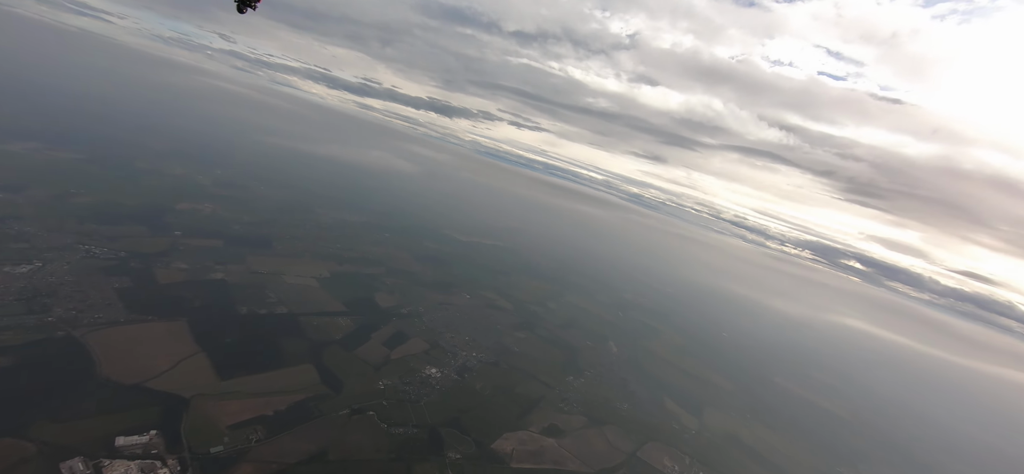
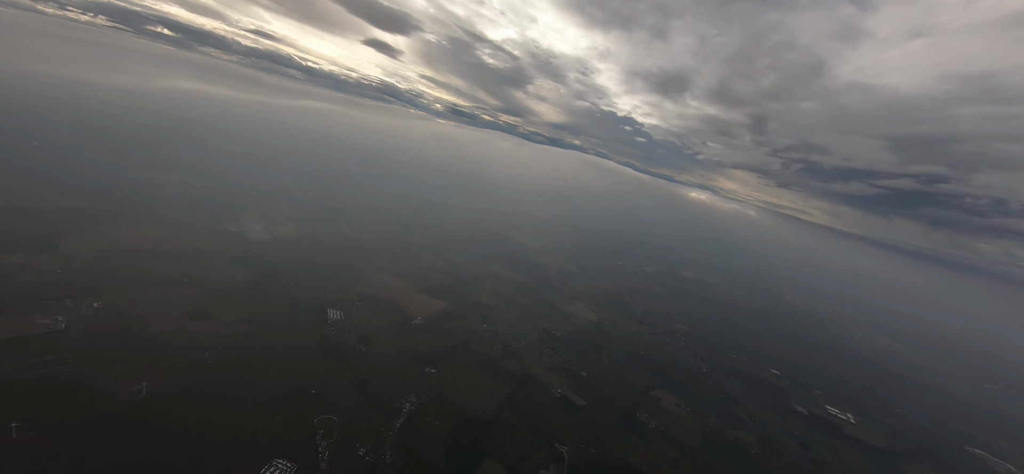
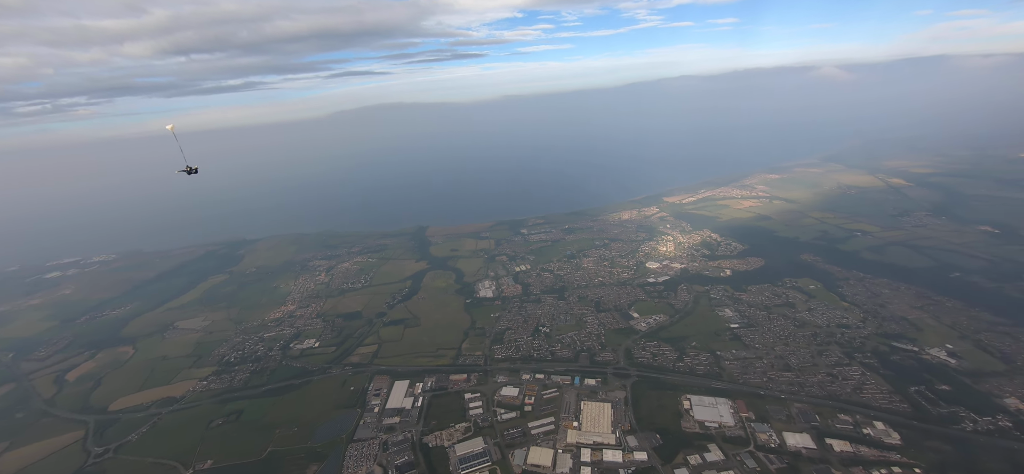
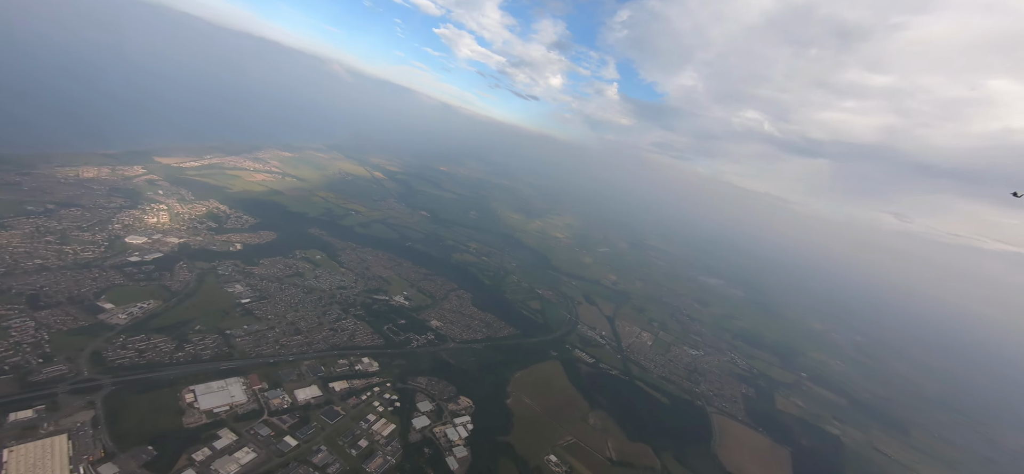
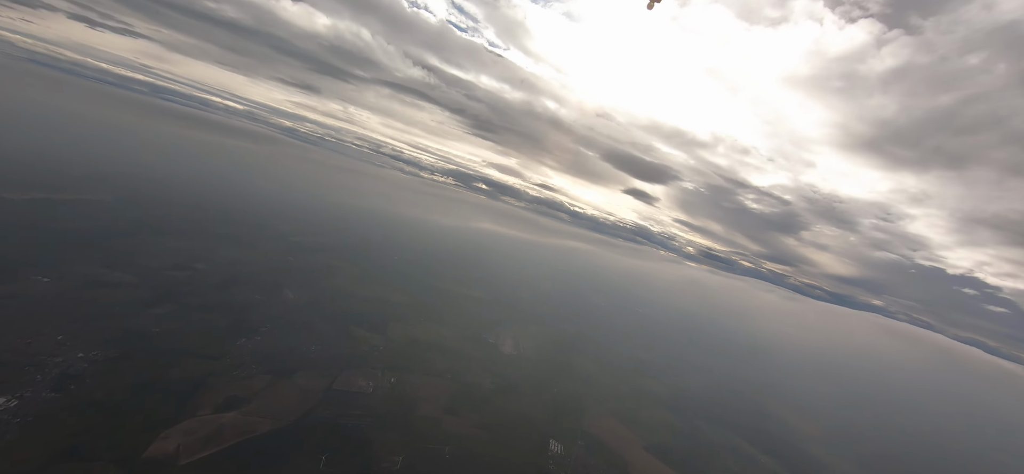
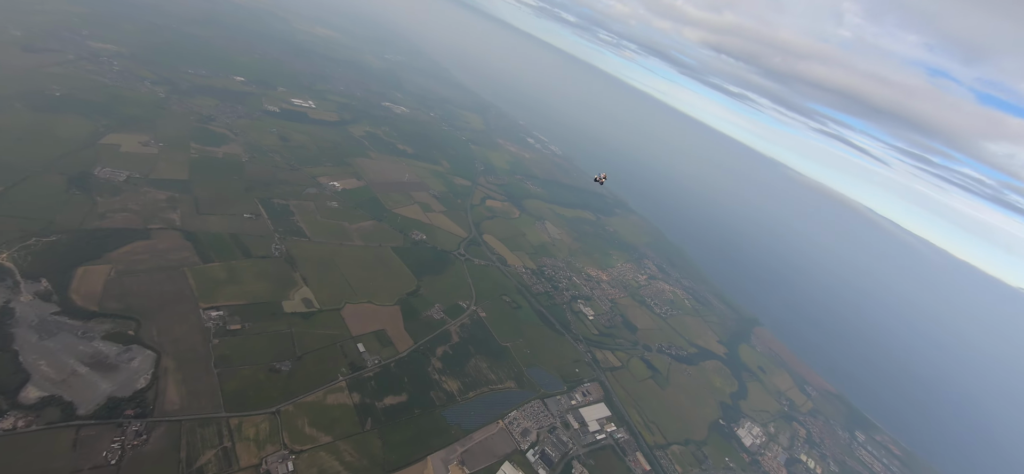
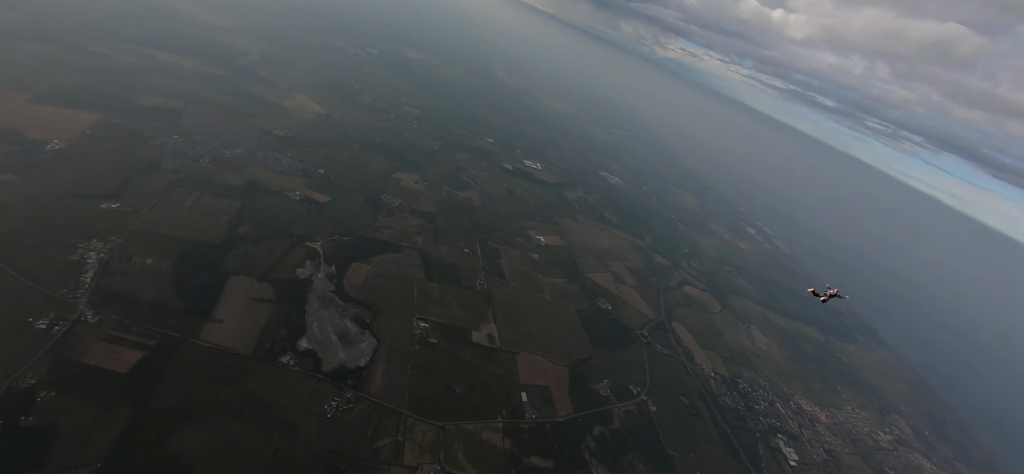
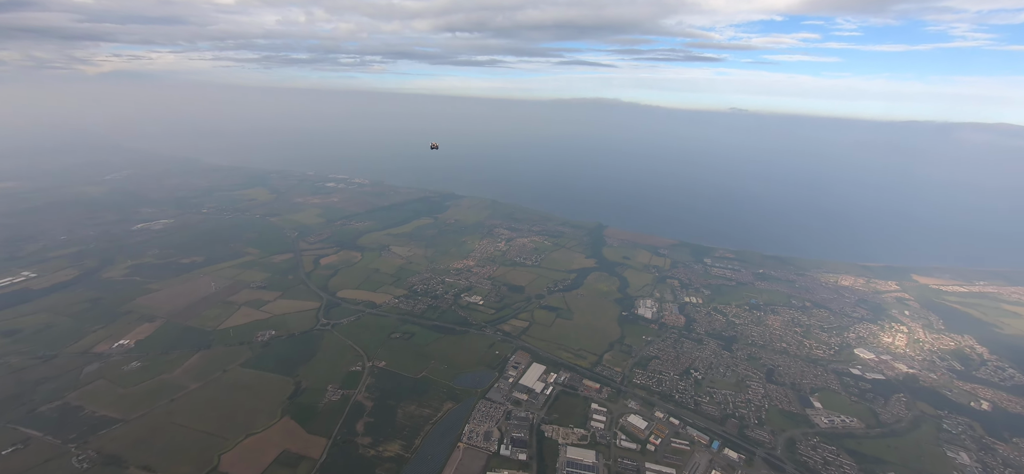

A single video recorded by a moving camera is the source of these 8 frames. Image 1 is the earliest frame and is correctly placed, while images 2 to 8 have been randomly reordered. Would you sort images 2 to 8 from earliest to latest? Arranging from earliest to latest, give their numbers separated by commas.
5, 2, 7, 6, 8, 3, 4
